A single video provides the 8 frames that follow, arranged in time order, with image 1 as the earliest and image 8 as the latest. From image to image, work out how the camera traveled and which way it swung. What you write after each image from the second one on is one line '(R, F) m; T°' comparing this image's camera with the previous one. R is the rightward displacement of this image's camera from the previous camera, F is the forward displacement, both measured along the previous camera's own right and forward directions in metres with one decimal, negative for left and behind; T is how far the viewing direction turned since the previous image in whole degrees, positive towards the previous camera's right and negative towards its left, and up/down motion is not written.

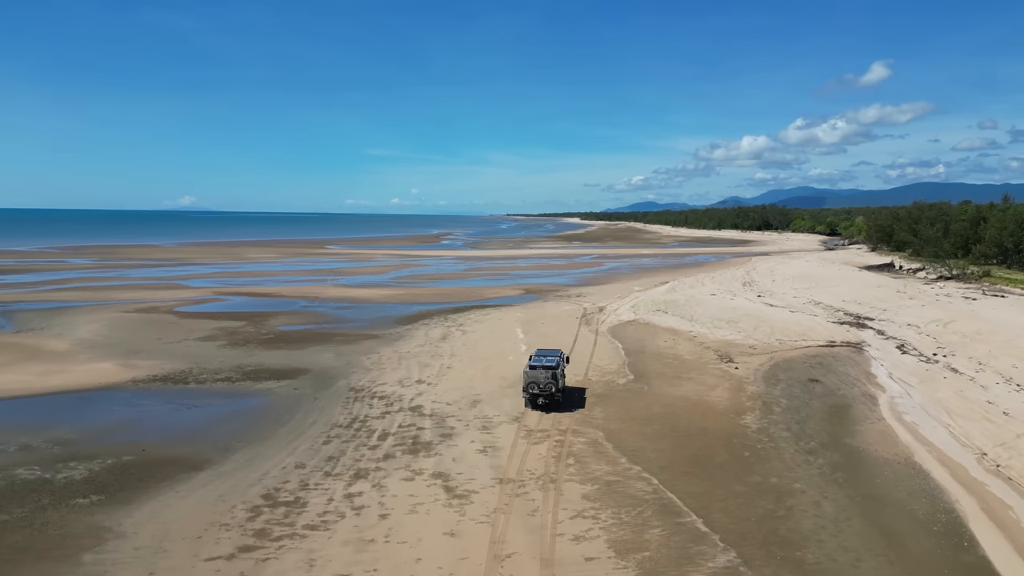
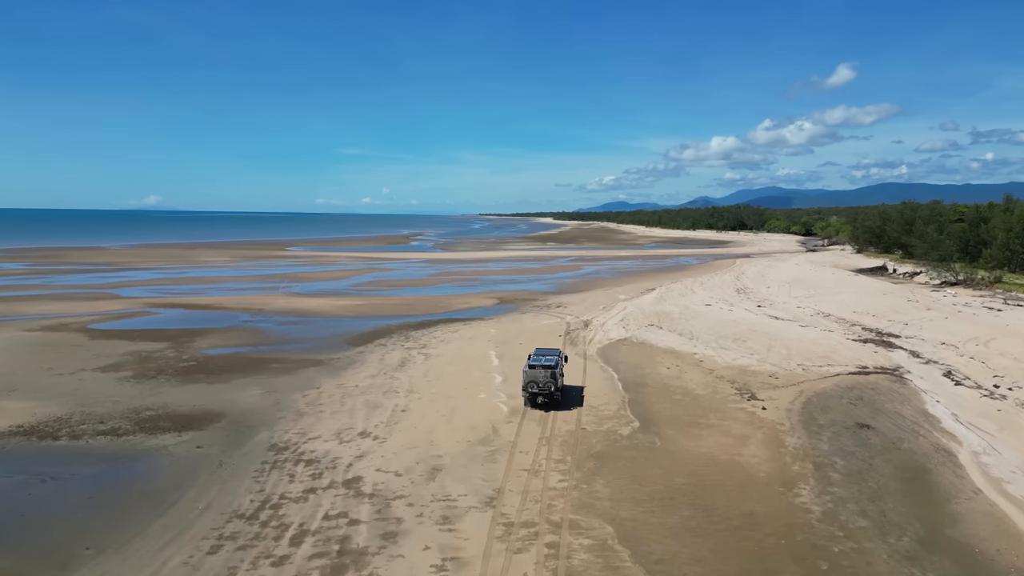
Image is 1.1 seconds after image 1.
(0.0, +4.0) m; +2°
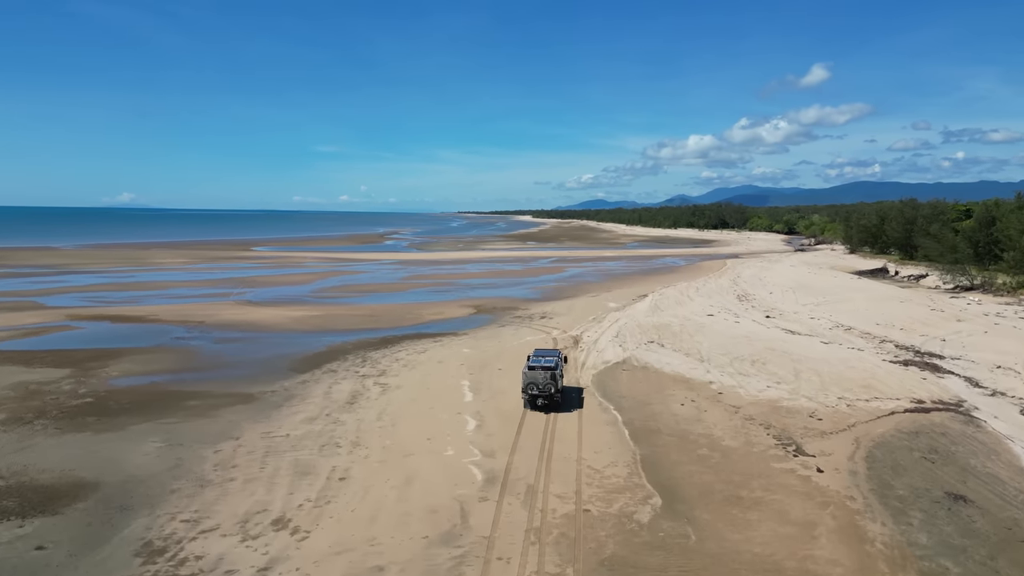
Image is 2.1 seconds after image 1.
(+0.1, +3.8) m; +2°
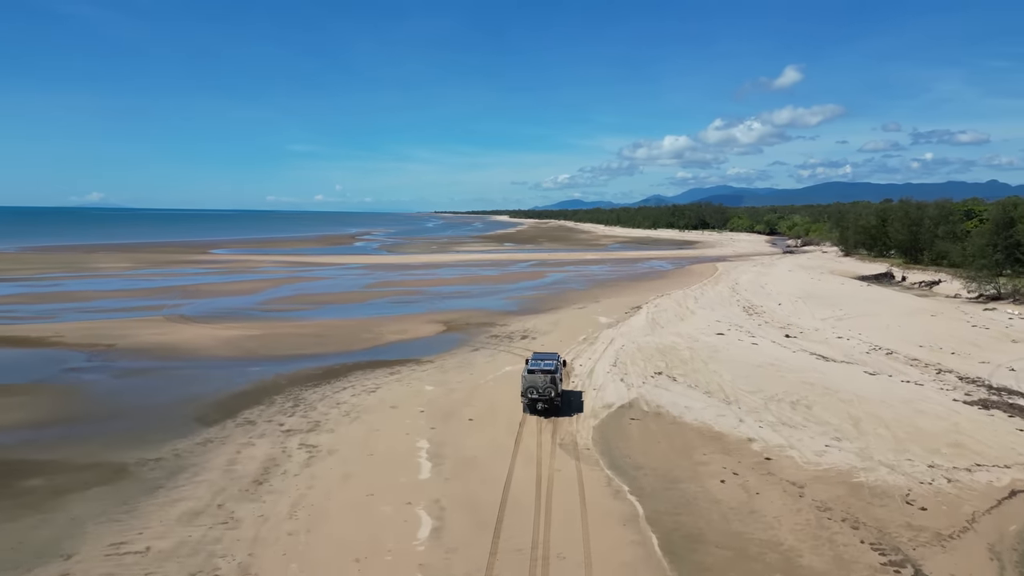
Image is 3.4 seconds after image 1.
(+0.1, +4.4) m; +2°
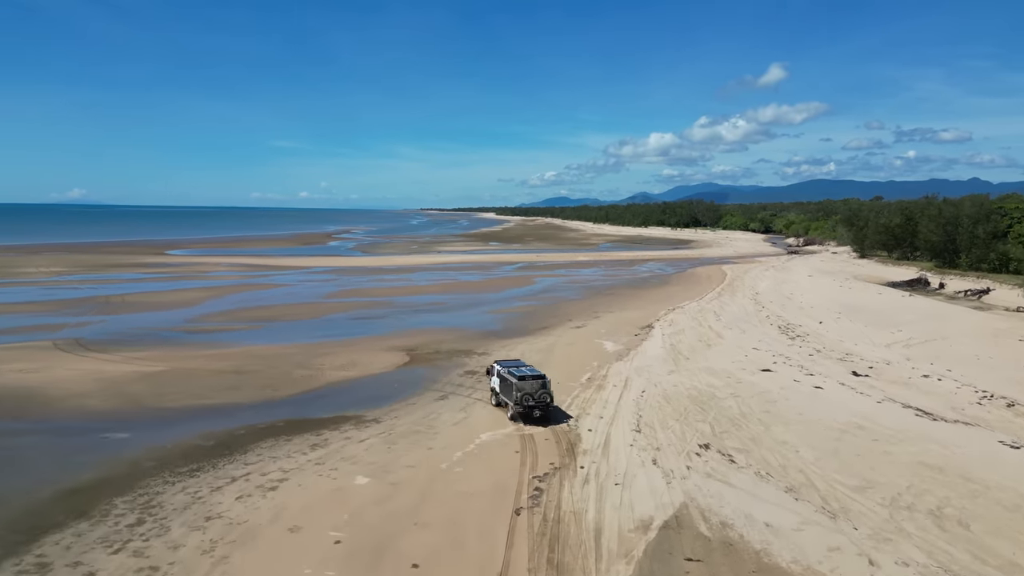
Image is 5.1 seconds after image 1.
(+0.1, +5.9) m; +1°
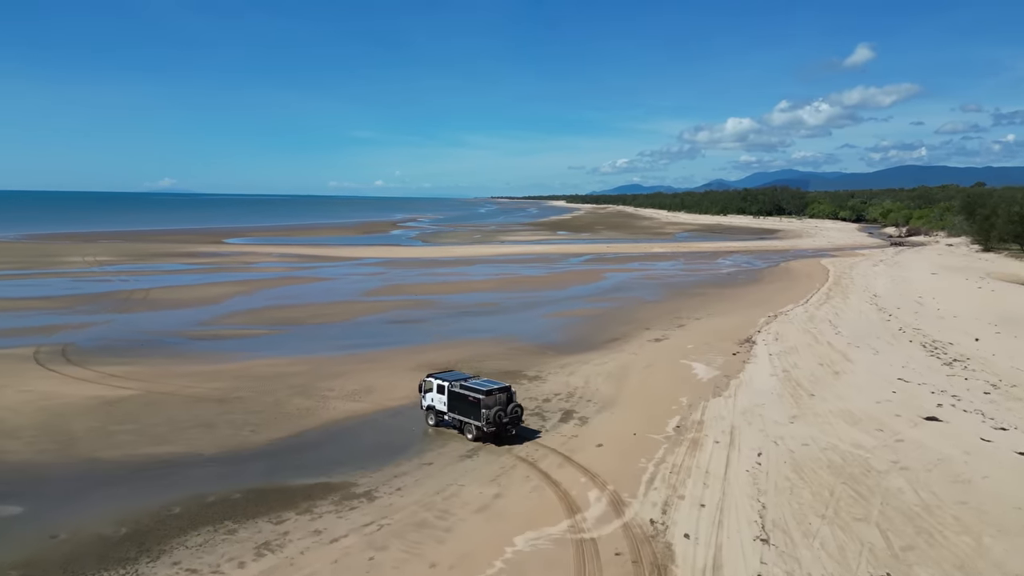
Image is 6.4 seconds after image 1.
(+0.2, +4.8) m; -6°
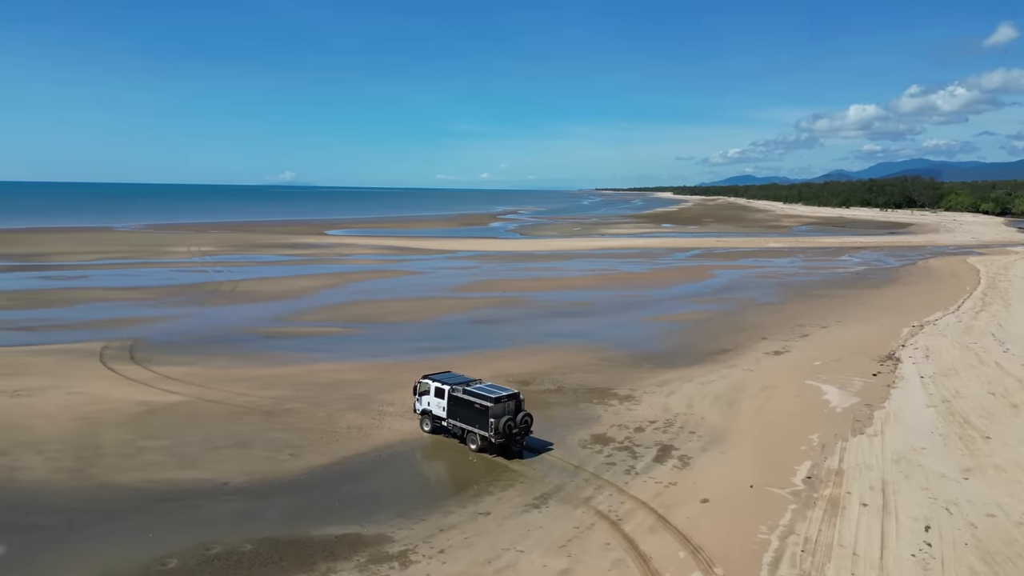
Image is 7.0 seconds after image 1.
(+0.3, +2.4) m; -8°
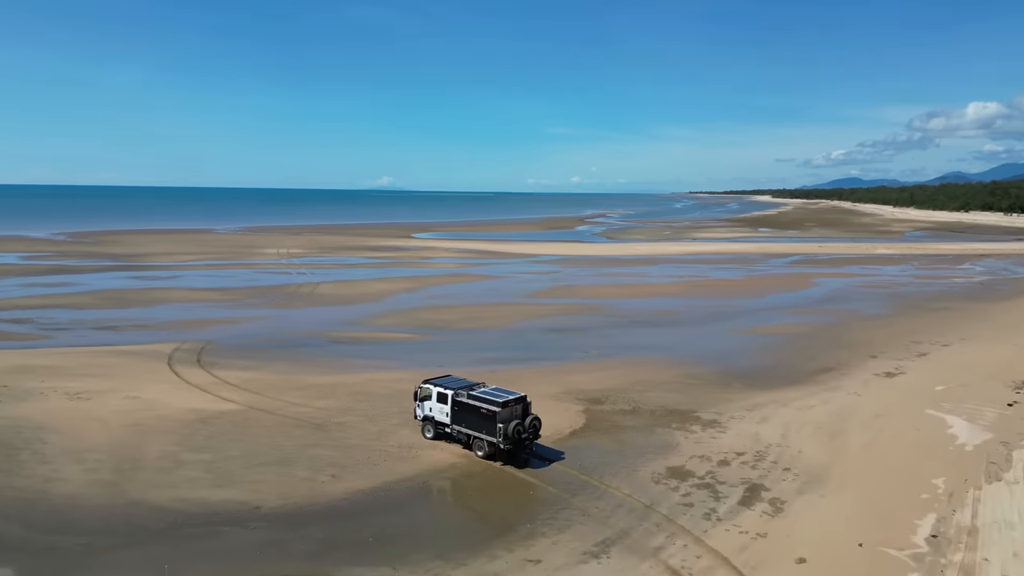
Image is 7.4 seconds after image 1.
(+0.3, +1.3) m; -7°
